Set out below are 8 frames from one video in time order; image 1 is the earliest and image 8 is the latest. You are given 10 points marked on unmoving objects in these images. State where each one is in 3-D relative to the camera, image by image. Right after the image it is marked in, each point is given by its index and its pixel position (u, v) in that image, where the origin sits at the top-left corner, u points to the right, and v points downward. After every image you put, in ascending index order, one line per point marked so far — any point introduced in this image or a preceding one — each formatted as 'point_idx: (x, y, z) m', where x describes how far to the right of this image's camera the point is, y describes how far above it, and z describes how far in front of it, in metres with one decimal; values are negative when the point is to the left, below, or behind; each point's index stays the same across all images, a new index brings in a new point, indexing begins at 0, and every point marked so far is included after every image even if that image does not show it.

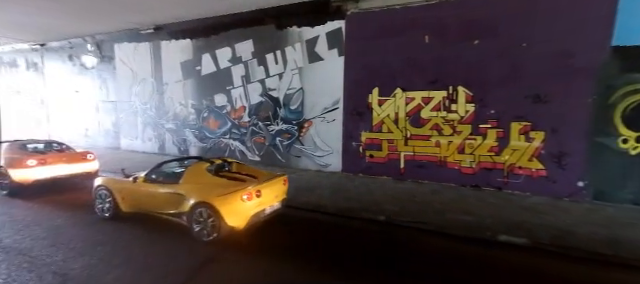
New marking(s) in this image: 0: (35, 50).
0: (-14.4, +4.7, +13.3) m
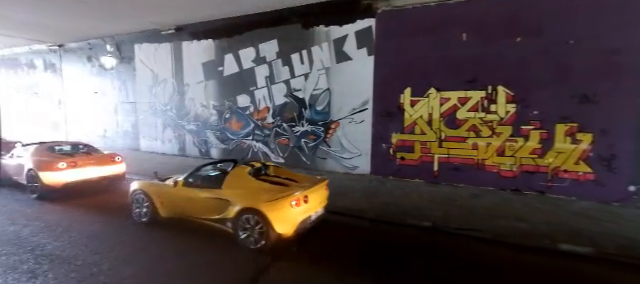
0: (-13.5, +4.6, +13.3) m
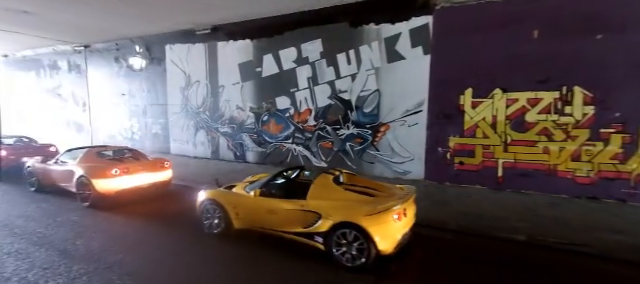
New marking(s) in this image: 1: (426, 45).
0: (-12.0, +4.5, +13.1) m
1: (+2.8, +2.5, +6.9) m
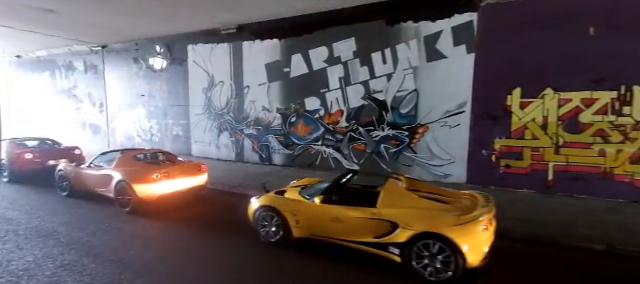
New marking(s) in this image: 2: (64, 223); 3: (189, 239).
0: (-11.0, +4.4, +12.9) m
1: (+3.8, +2.5, +6.6) m
2: (-4.6, -1.5, +4.7) m
3: (-2.2, -1.6, +4.4) m
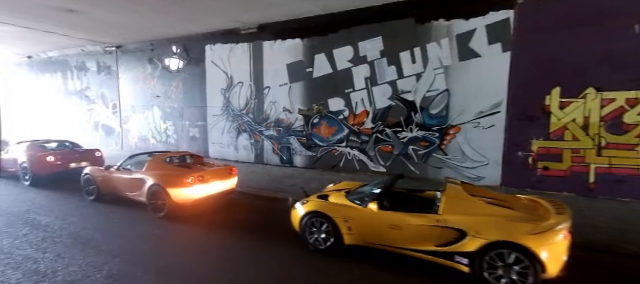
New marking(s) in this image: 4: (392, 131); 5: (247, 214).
0: (-10.2, +4.3, +12.8) m
1: (+4.5, +2.4, +6.5) m
2: (-3.8, -1.5, +4.6) m
3: (-1.4, -1.7, +4.2) m
4: (+2.1, +0.3, +7.8) m
5: (-1.6, -1.5, +5.6) m
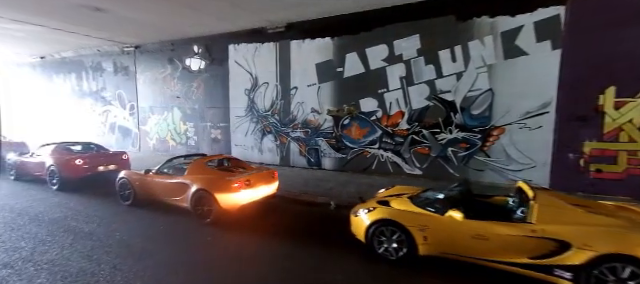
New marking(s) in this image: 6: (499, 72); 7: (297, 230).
0: (-9.2, +4.2, +12.5) m
1: (+5.5, +2.4, +6.2) m
2: (-2.8, -1.6, +4.3) m
3: (-0.4, -1.7, +3.9) m
4: (+3.1, +0.3, +7.6) m
5: (-0.6, -1.6, +5.4) m
6: (+4.5, +1.8, +6.7) m
7: (-0.3, -1.6, +4.9) m
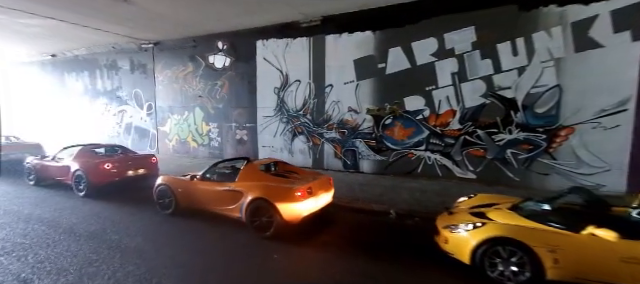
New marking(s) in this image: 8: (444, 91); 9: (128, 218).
0: (-8.0, +4.2, +12.0) m
1: (+6.7, +2.4, +5.6) m
2: (-1.6, -1.6, +3.7) m
3: (+0.8, -1.7, +3.3) m
4: (+4.3, +0.3, +7.0) m
5: (+0.6, -1.6, +4.8) m
6: (+5.8, +1.7, +6.1) m
7: (+0.9, -1.7, +4.3) m
8: (+3.4, +1.4, +7.3) m
9: (-3.7, -1.5, +5.2) m
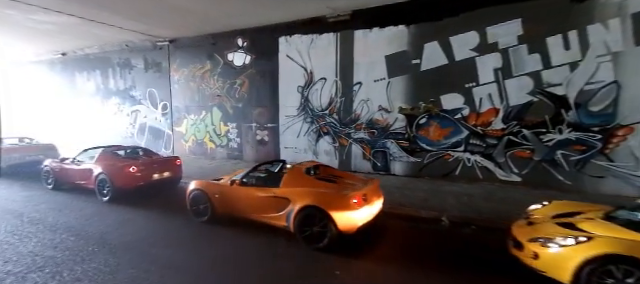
0: (-7.1, +4.1, +11.6) m
1: (+7.6, +2.4, +5.1) m
2: (-0.8, -1.6, +3.3) m
3: (+1.7, -1.8, +2.9) m
4: (+5.2, +0.2, +6.5) m
5: (+1.5, -1.6, +4.4) m
6: (+6.6, +1.7, +5.7) m
7: (+1.8, -1.7, +3.9) m
8: (+4.3, +1.4, +6.9) m
9: (-2.9, -1.5, +4.8) m
